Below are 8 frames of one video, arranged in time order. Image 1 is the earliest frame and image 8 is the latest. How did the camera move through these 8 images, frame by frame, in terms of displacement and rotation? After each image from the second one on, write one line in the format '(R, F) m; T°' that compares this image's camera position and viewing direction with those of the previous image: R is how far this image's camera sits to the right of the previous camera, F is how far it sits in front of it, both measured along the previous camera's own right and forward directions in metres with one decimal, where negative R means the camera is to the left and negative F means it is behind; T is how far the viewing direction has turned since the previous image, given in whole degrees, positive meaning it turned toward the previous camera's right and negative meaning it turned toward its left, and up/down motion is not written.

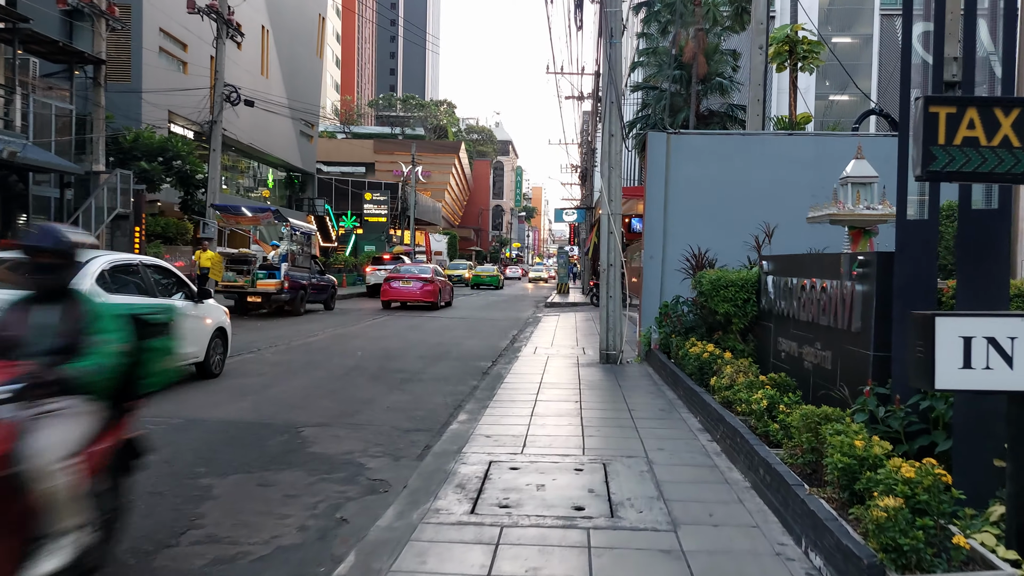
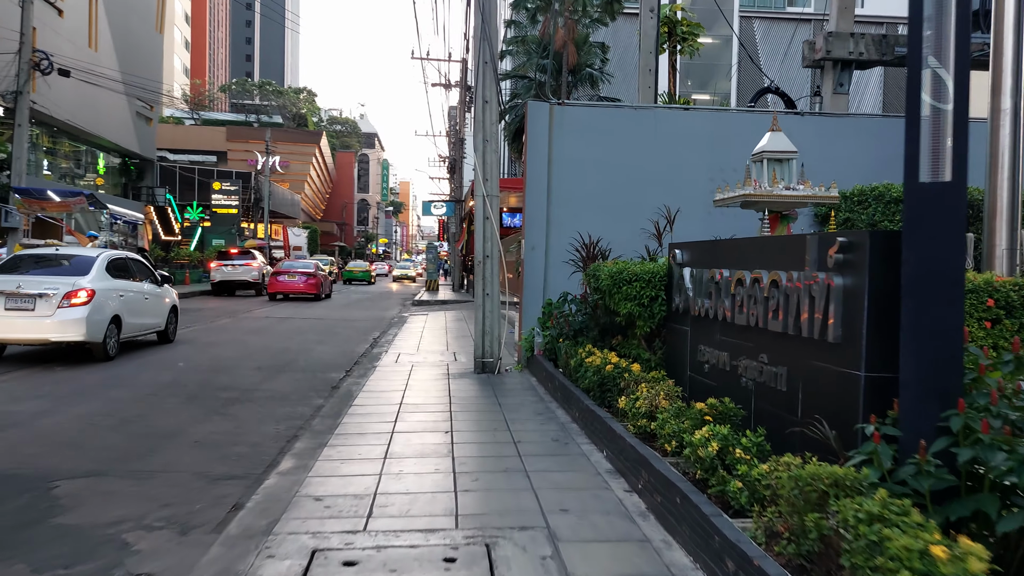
(+0.1, +1.8) m; +9°
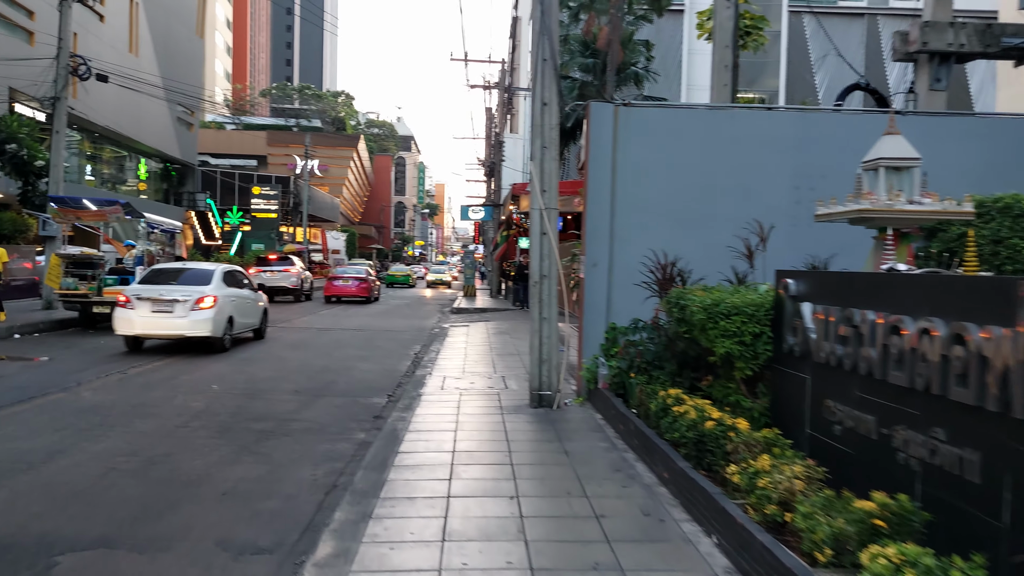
(-0.3, +1.0) m; -3°
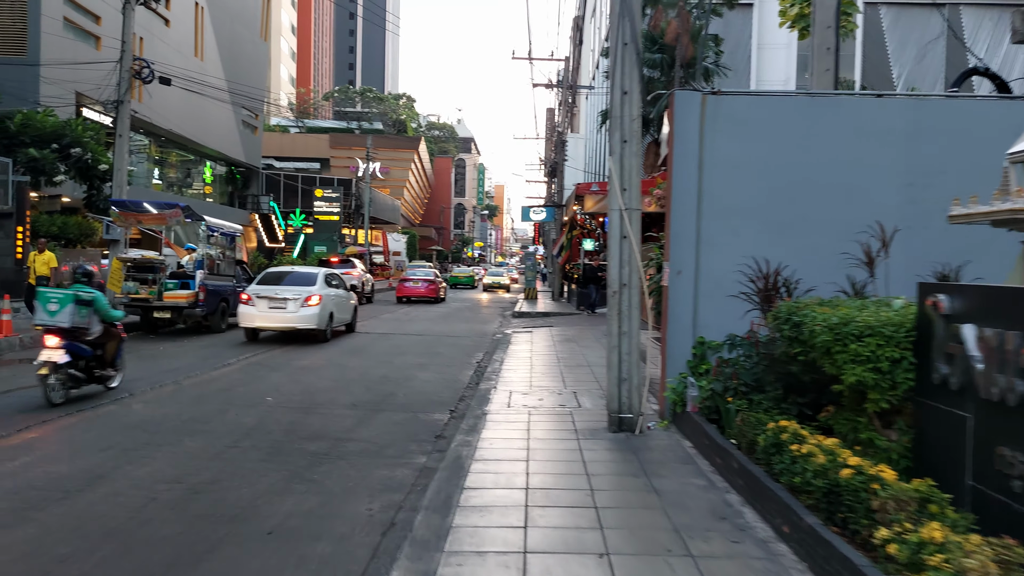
(-0.2, +0.8) m; -4°
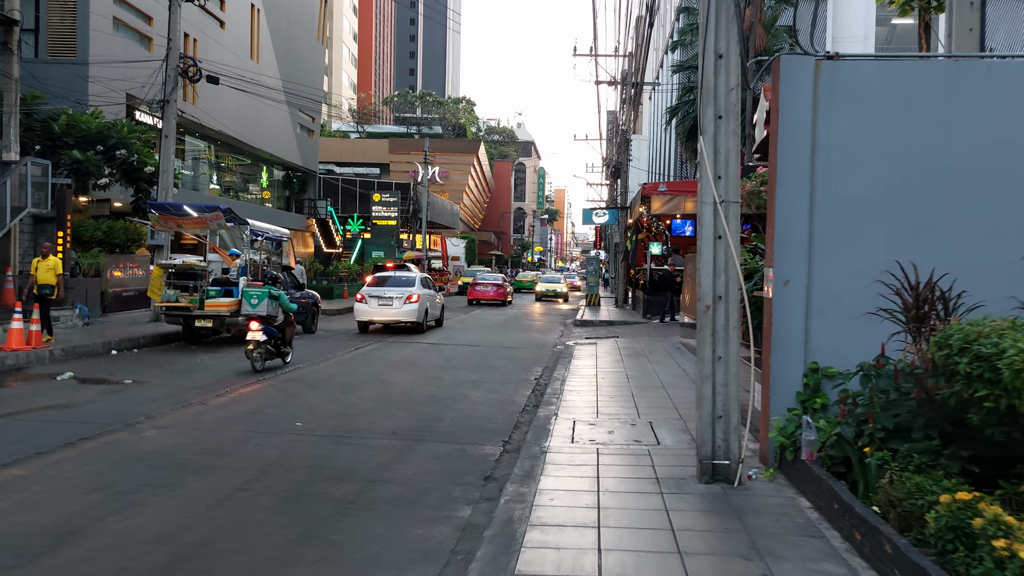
(0.0, +1.4) m; -4°
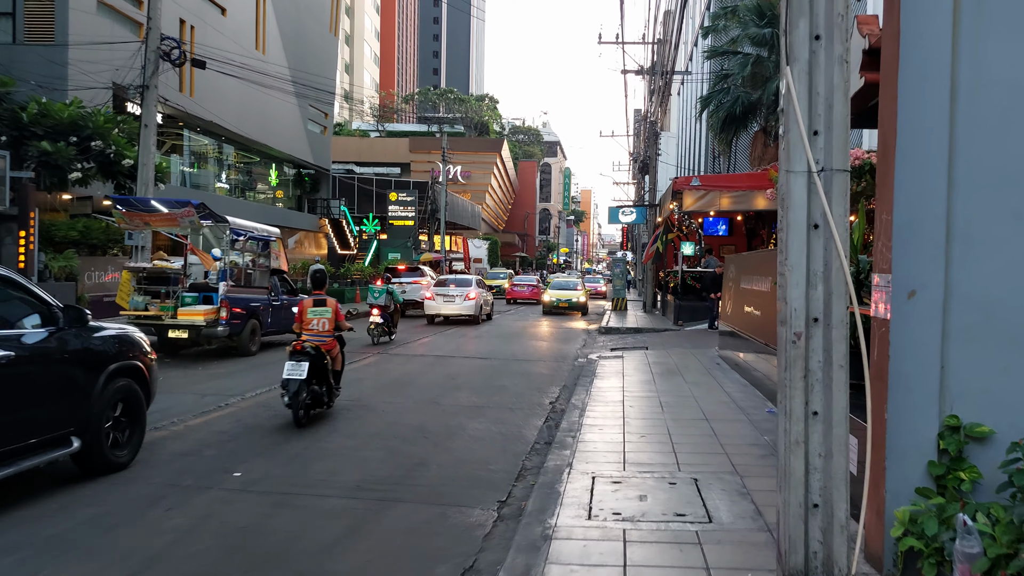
(+0.2, +2.1) m; -2°
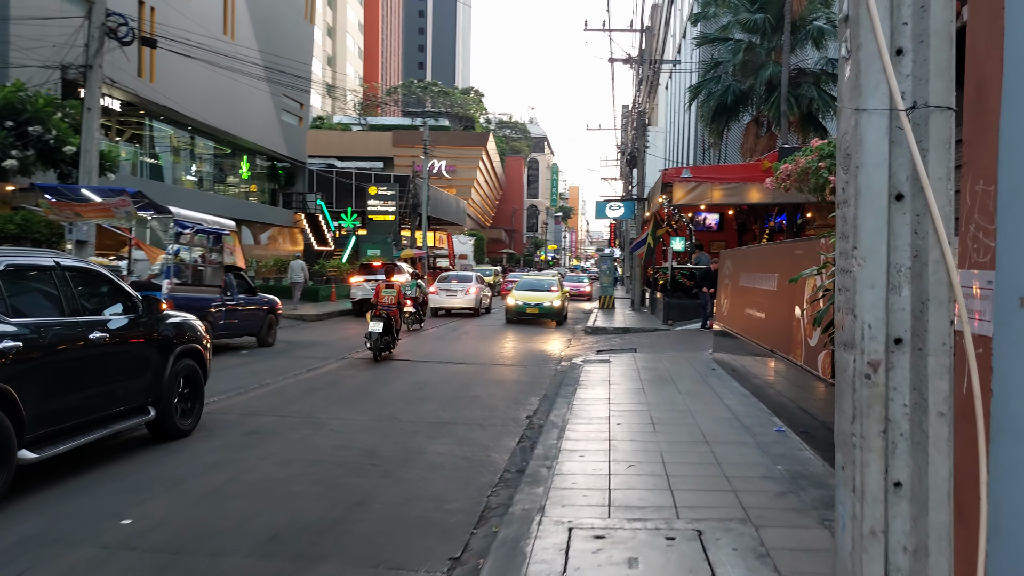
(+0.2, +1.4) m; +1°
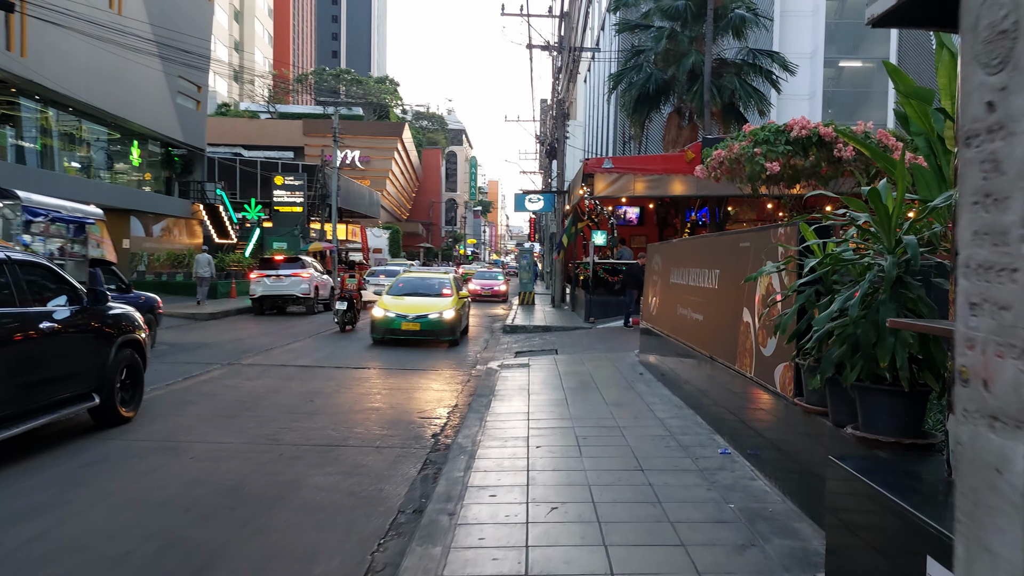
(+0.2, +1.4) m; +6°
